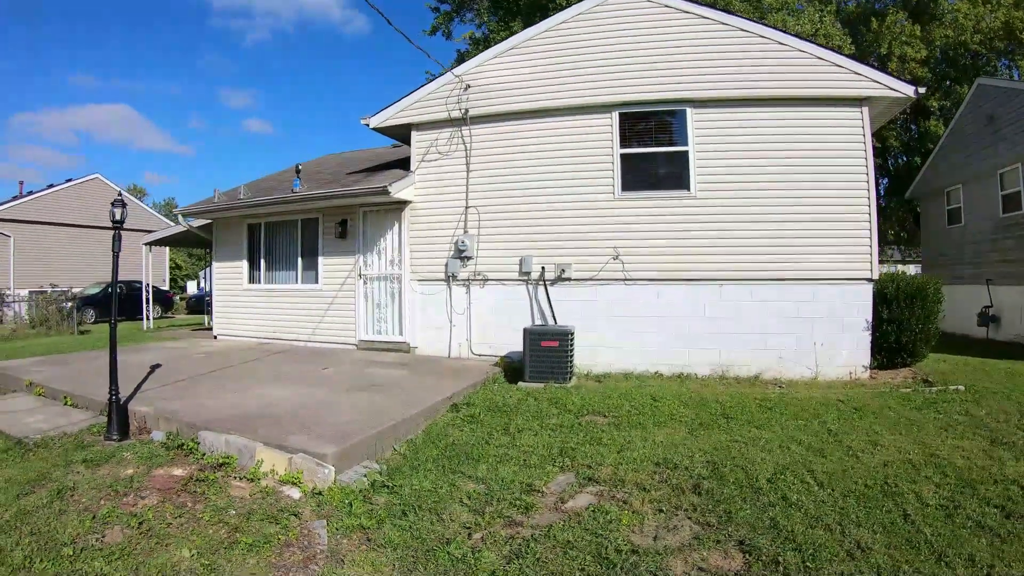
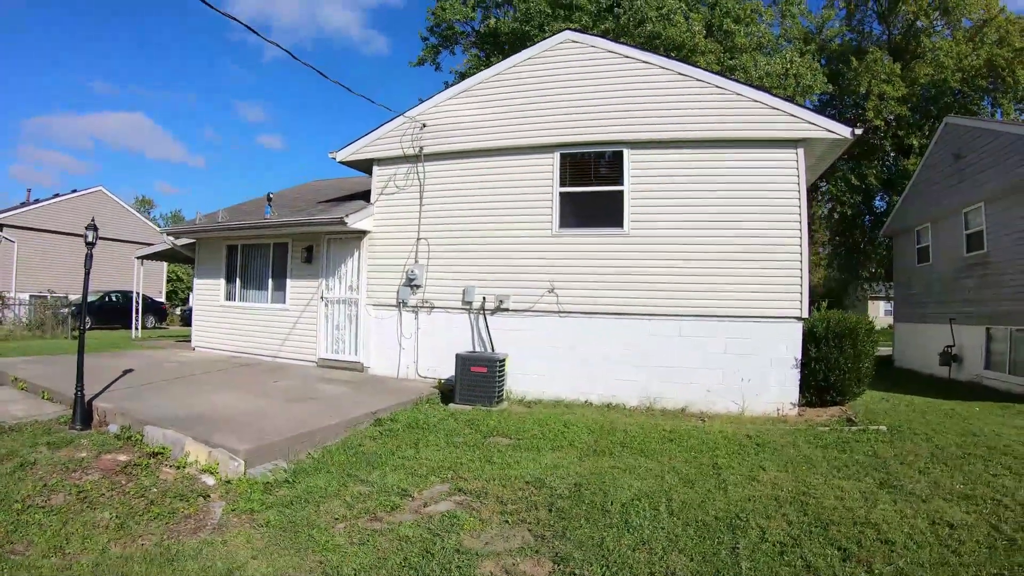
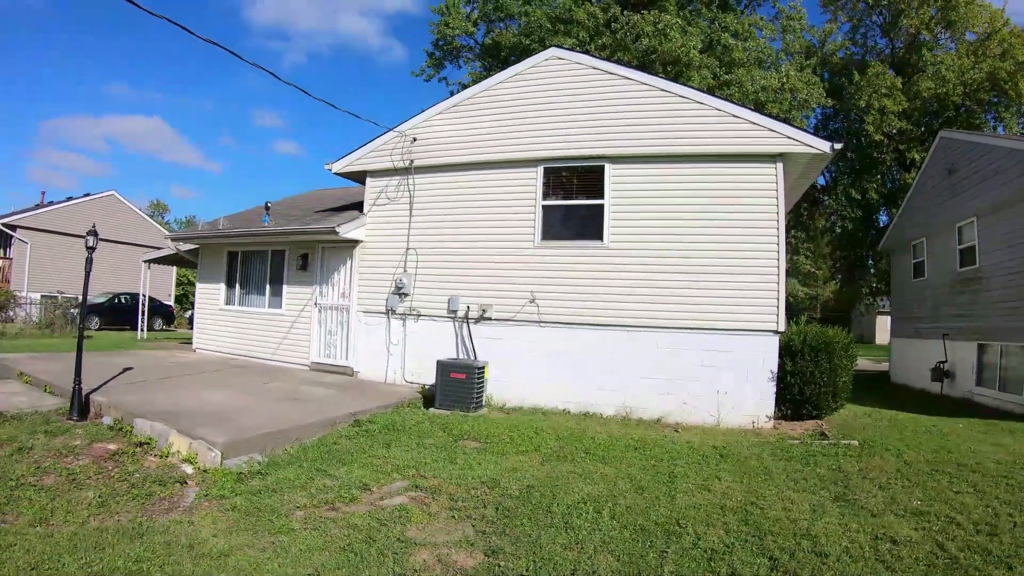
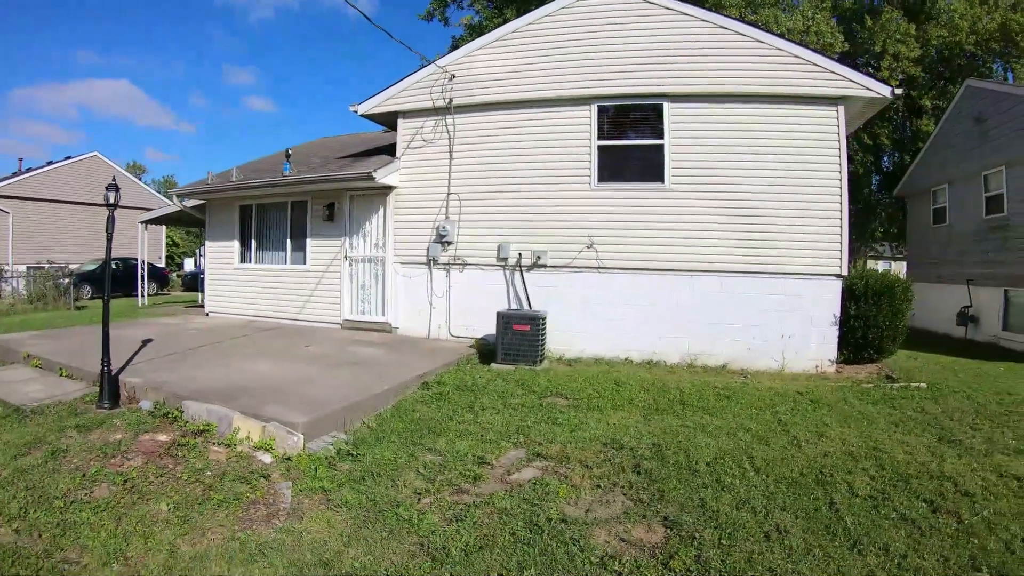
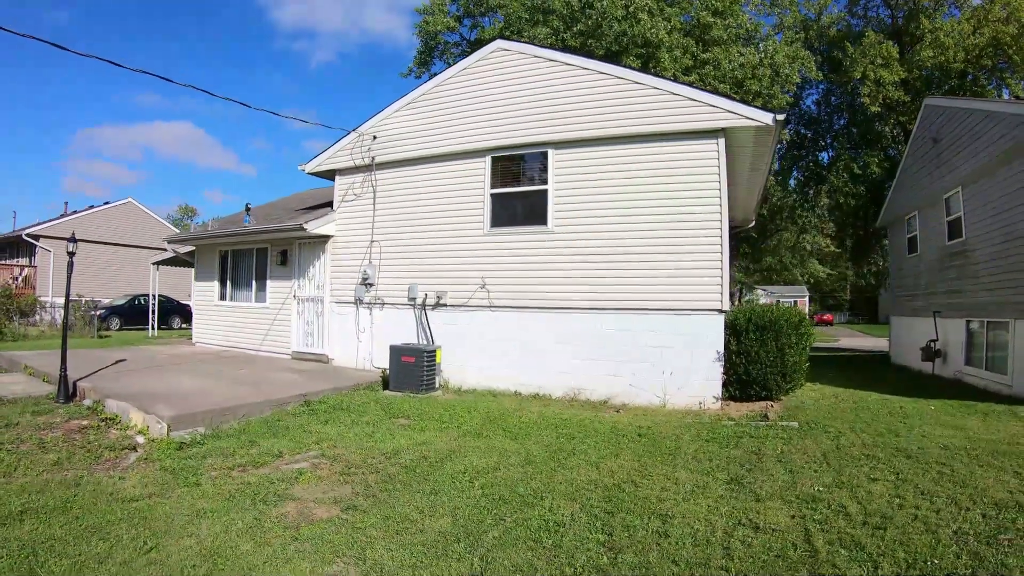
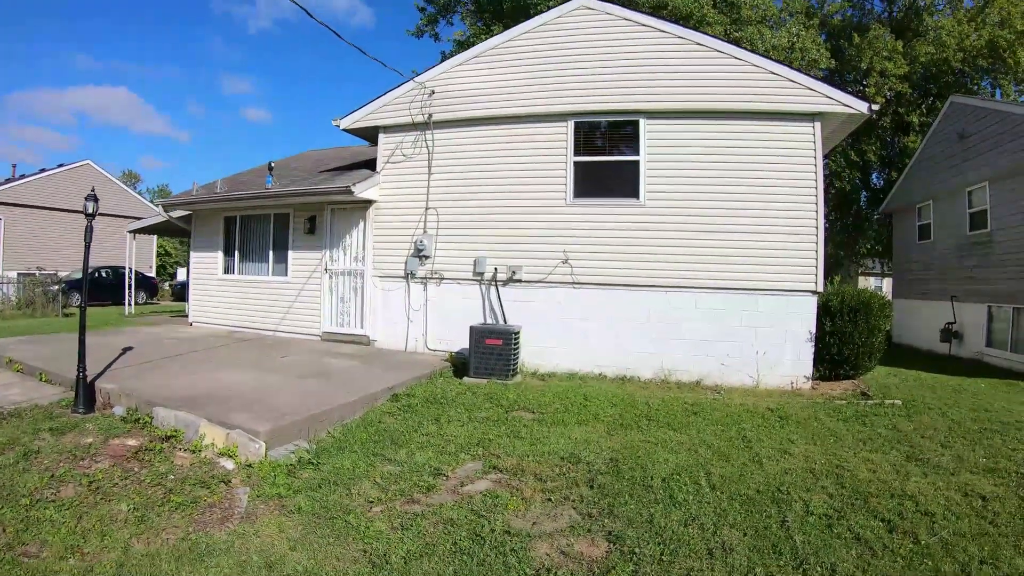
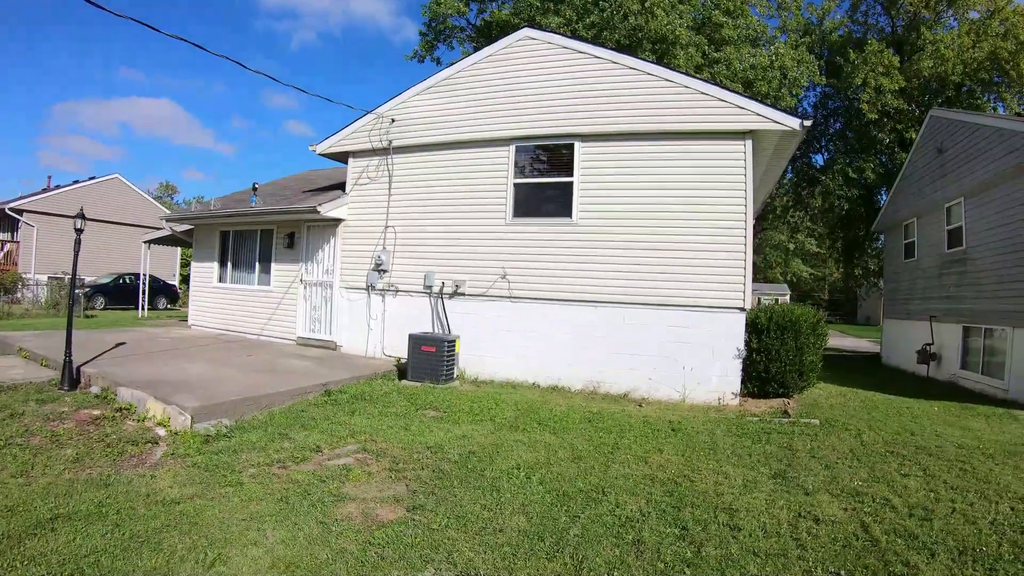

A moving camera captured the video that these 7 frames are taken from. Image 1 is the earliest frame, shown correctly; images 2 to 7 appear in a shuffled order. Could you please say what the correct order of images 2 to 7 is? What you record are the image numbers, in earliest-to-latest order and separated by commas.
4, 6, 2, 3, 7, 5
